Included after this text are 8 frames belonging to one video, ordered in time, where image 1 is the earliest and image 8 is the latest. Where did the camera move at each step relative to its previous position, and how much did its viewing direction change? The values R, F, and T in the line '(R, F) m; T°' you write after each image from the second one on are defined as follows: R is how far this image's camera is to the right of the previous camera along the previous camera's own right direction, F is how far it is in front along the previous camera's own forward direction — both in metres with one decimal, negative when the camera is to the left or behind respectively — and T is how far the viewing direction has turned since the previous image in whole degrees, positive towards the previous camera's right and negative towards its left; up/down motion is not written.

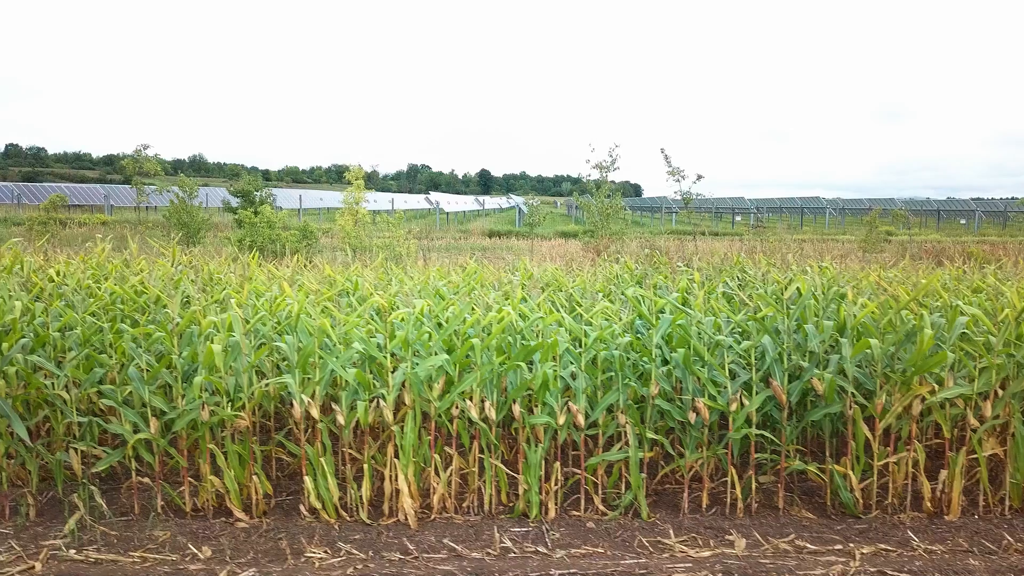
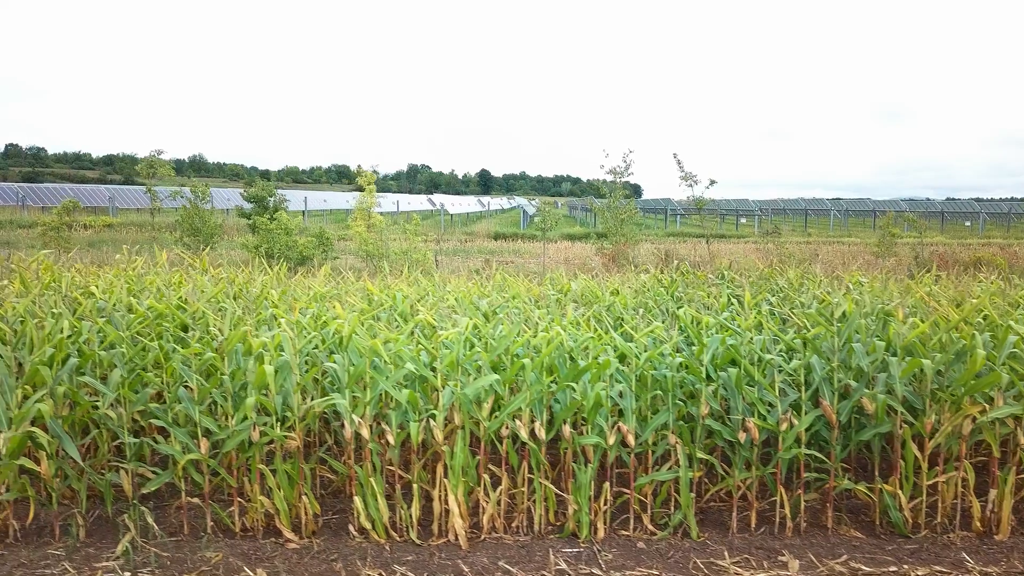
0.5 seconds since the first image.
(-0.2, 0.0) m; 0°
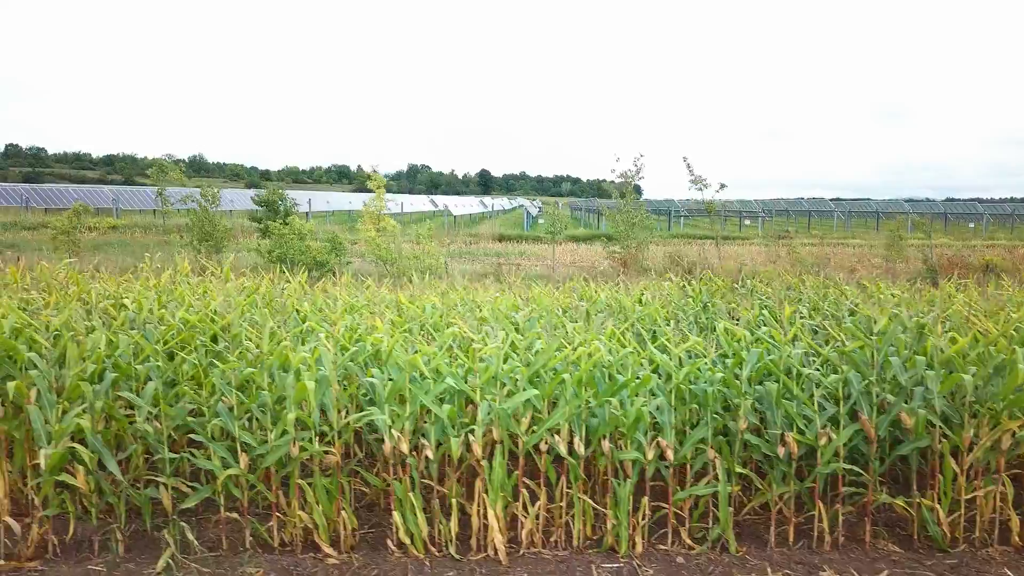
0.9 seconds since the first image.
(-0.2, 0.0) m; 0°
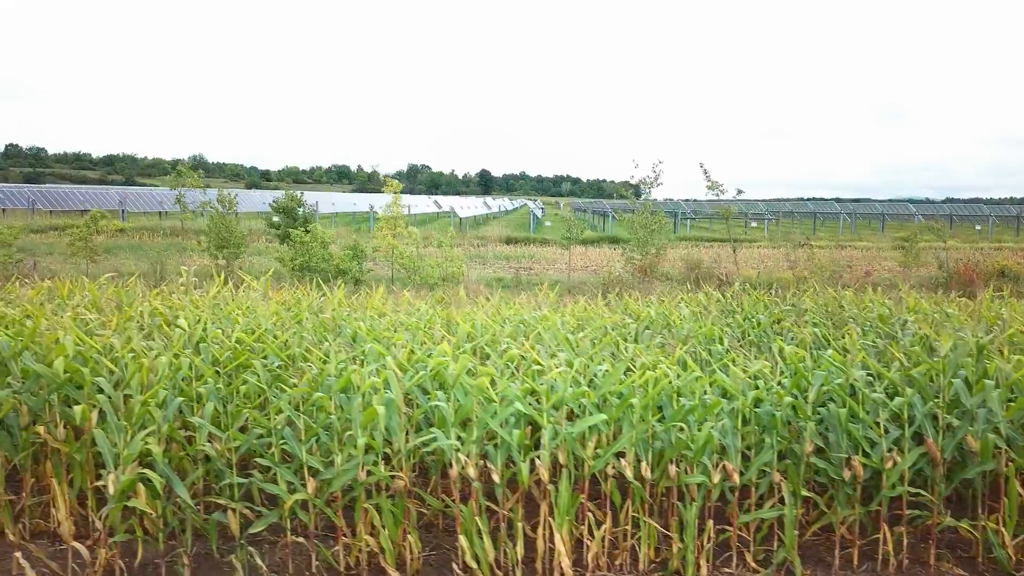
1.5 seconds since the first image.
(-0.3, 0.0) m; 0°
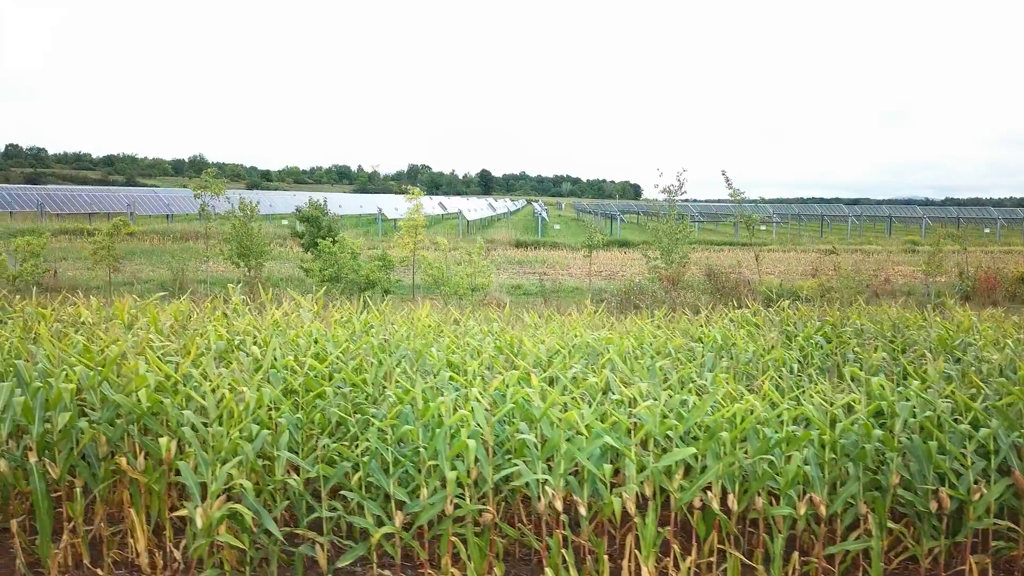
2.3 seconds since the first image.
(-0.4, 0.0) m; 0°
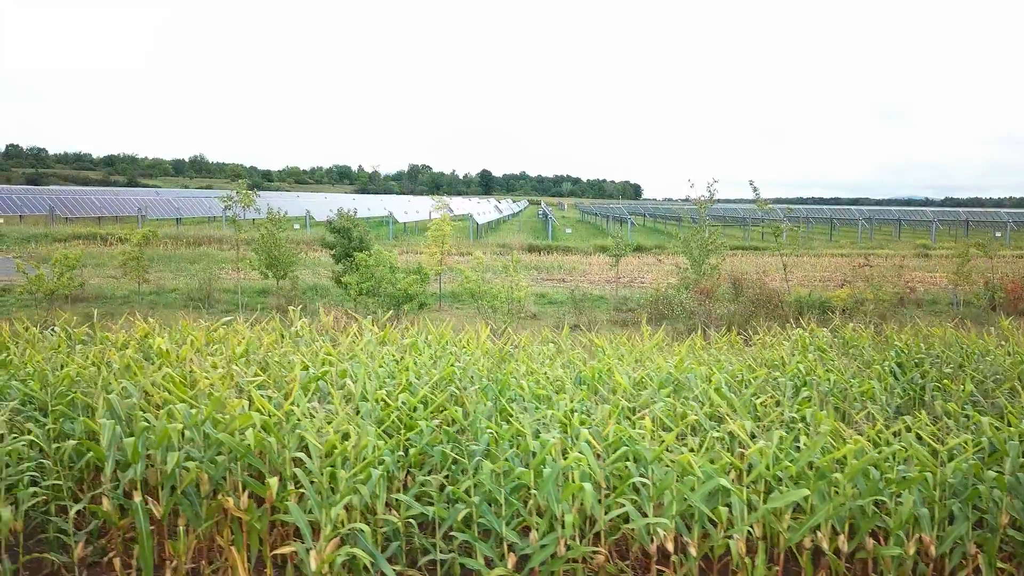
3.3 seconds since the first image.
(-0.5, 0.0) m; 0°
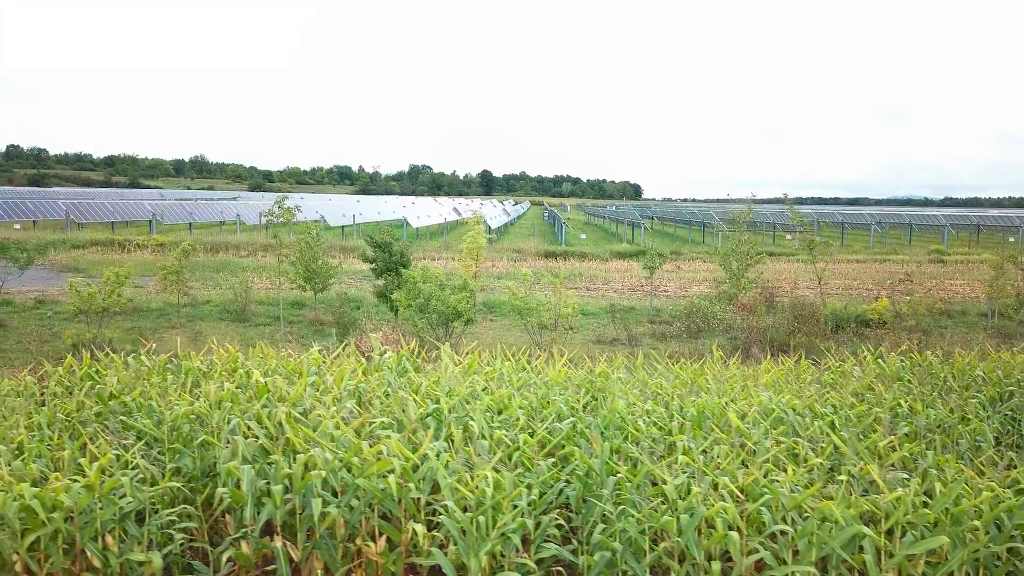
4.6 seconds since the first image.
(-0.7, -0.1) m; 0°
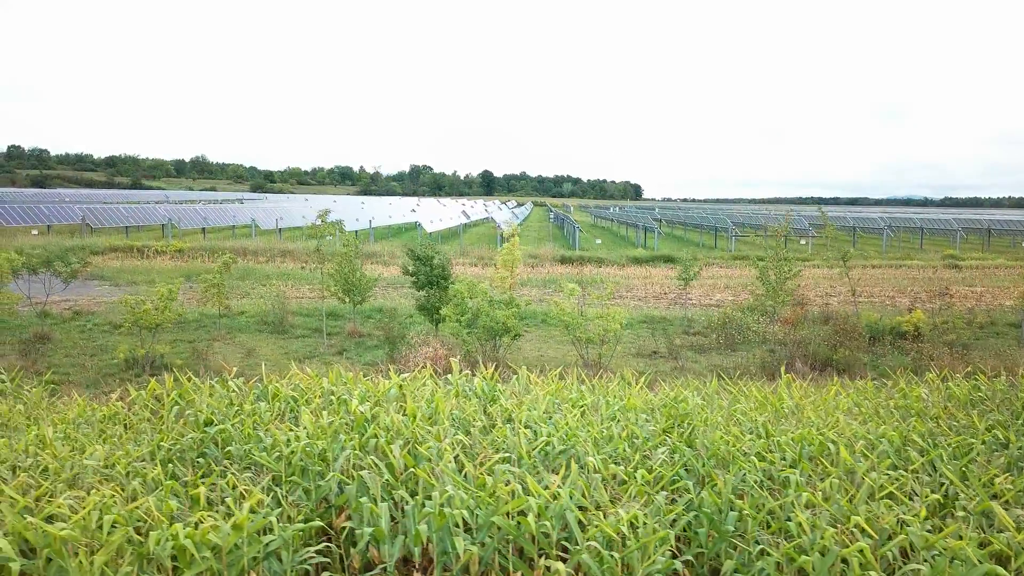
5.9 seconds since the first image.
(-0.7, -0.1) m; 0°
